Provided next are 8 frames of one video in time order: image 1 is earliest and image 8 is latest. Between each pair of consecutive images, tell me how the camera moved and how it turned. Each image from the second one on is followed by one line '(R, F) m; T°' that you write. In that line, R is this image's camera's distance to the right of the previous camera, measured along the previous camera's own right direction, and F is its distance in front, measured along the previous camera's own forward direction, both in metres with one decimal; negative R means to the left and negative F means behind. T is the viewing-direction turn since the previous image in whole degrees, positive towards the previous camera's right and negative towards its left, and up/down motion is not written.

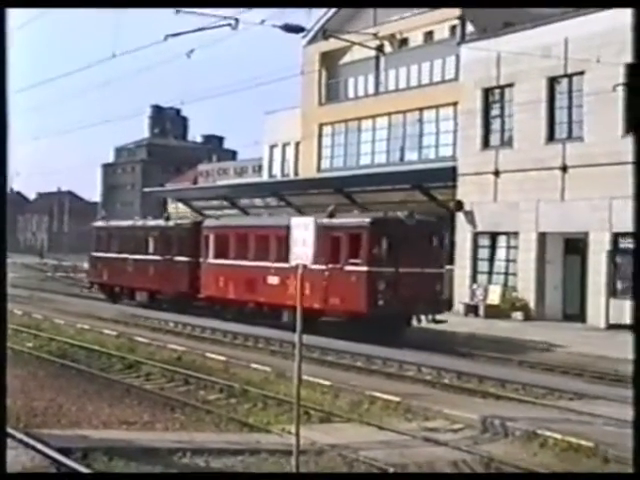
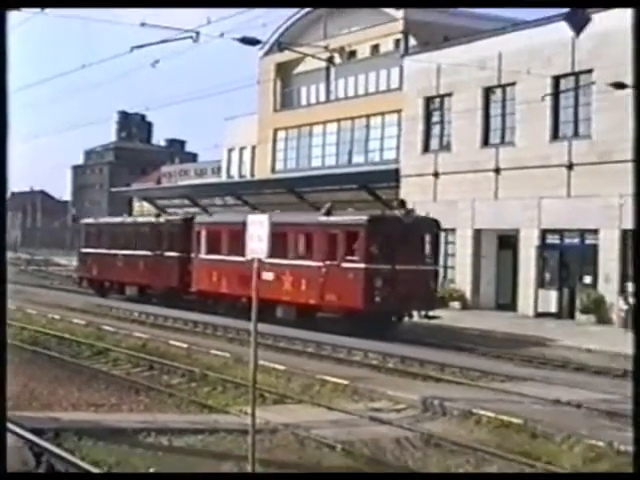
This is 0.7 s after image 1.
(+1.2, -0.5) m; -4°
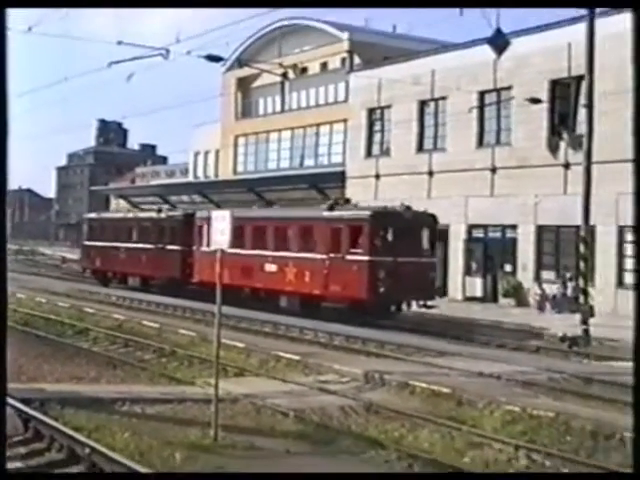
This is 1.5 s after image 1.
(+0.3, -1.3) m; +2°
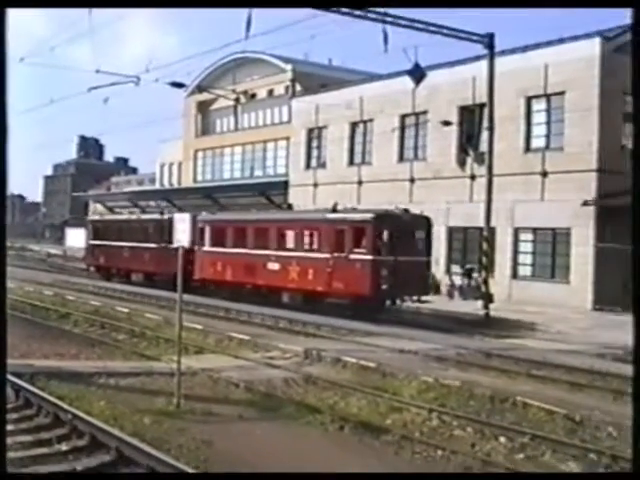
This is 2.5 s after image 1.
(+0.4, -1.9) m; +2°
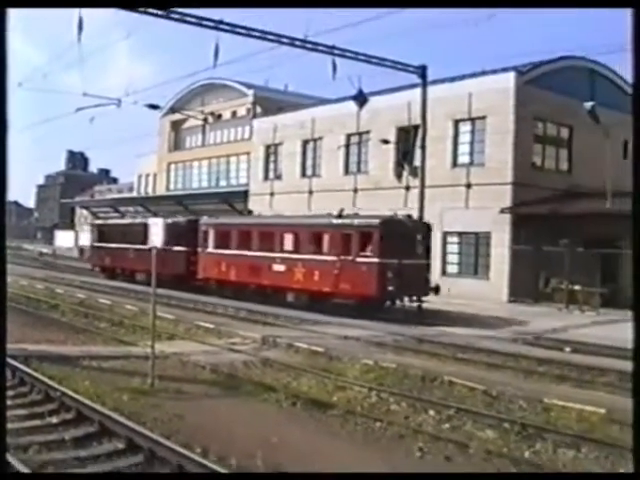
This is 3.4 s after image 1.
(+0.5, -1.9) m; +1°
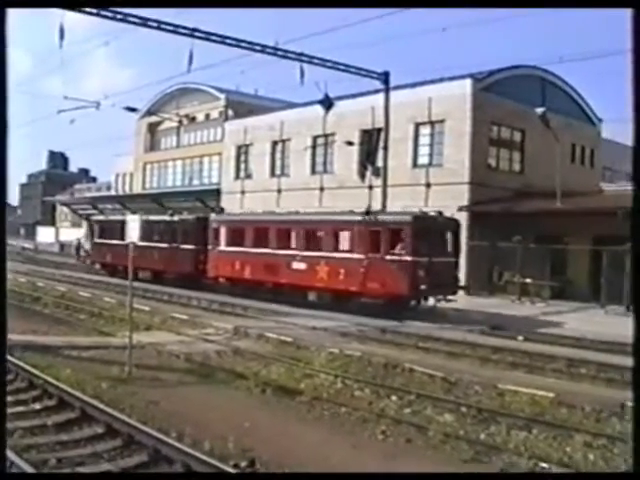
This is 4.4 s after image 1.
(+0.3, -0.8) m; +1°
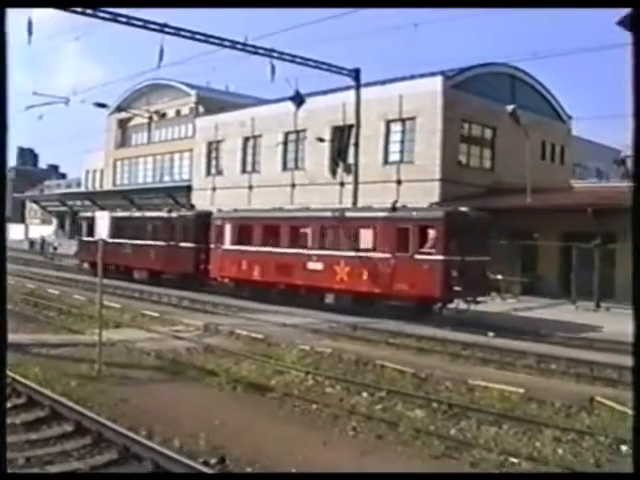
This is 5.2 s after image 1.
(+0.3, 0.0) m; +1°
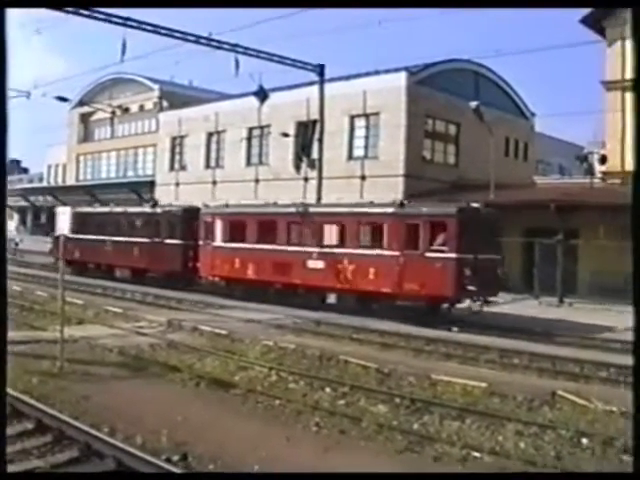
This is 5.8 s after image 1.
(+0.3, 0.0) m; +2°
